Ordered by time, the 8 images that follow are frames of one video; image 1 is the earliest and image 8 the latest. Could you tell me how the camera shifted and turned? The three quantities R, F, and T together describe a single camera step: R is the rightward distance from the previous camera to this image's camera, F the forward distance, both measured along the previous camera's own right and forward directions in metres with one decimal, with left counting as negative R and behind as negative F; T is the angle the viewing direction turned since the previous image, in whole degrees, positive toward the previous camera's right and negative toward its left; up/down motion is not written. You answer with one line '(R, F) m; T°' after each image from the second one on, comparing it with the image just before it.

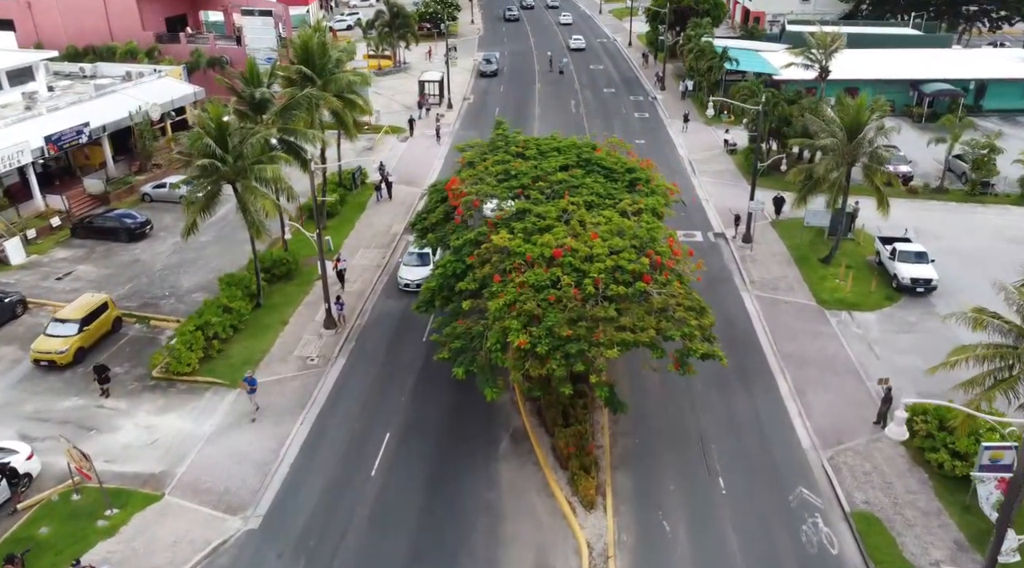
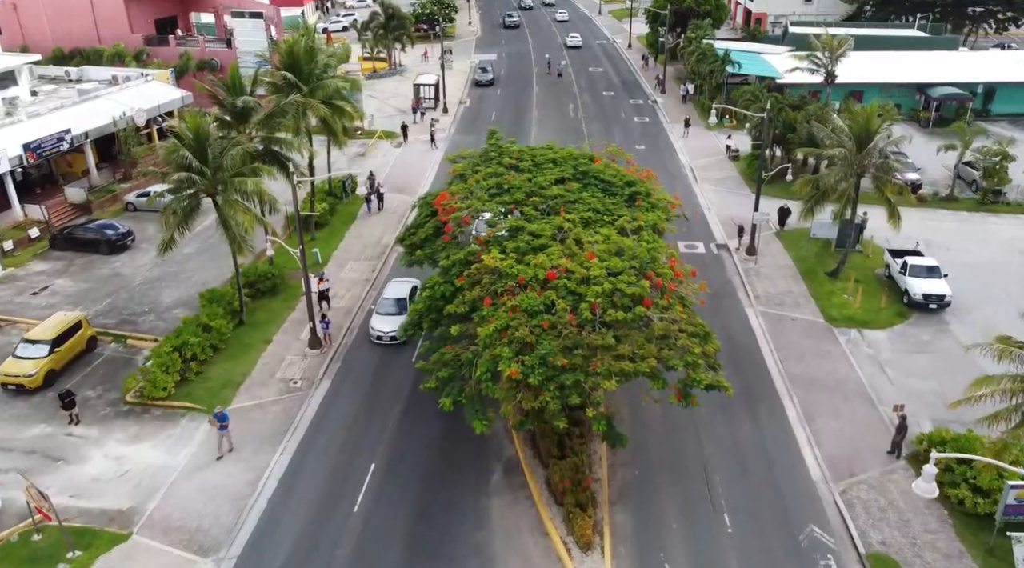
(+0.2, +1.4) m; 0°
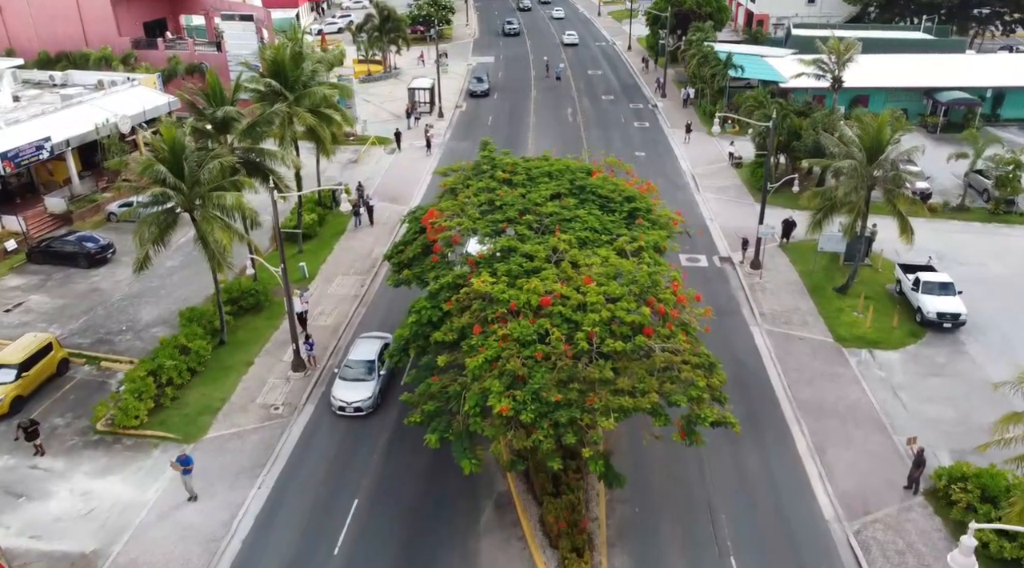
(+0.2, +1.5) m; 0°
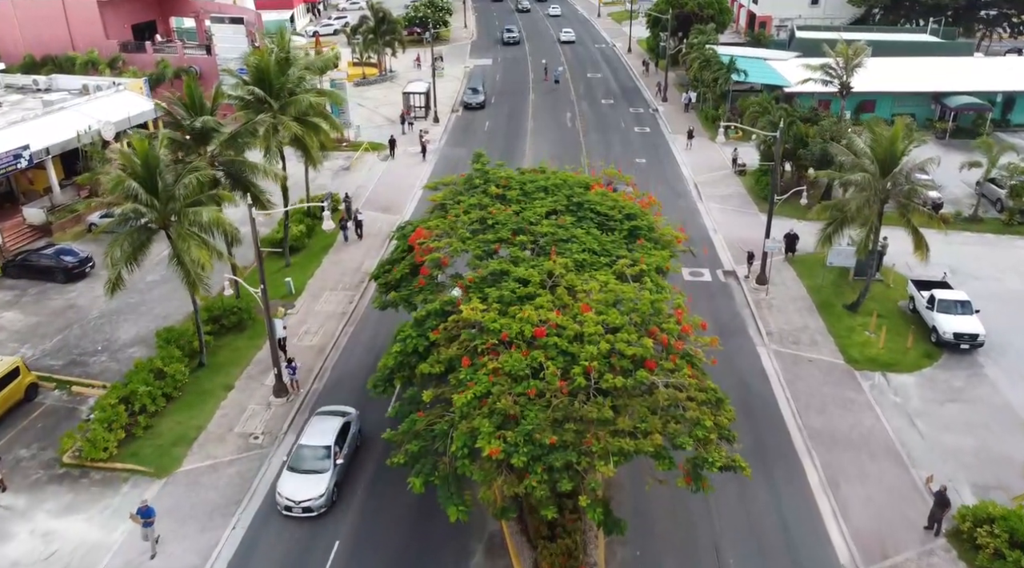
(+0.2, +1.5) m; 0°
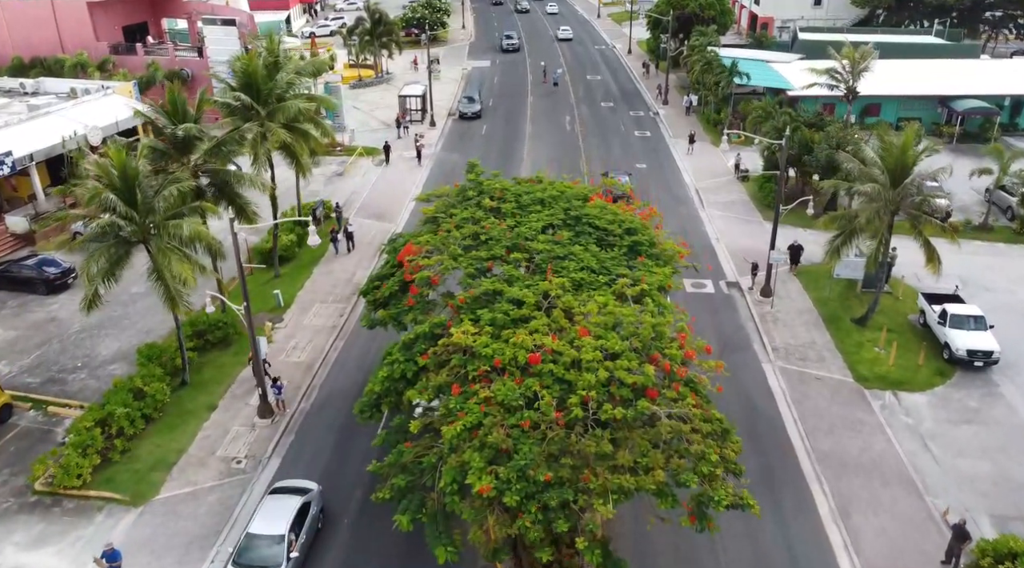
(+0.1, +1.1) m; 0°
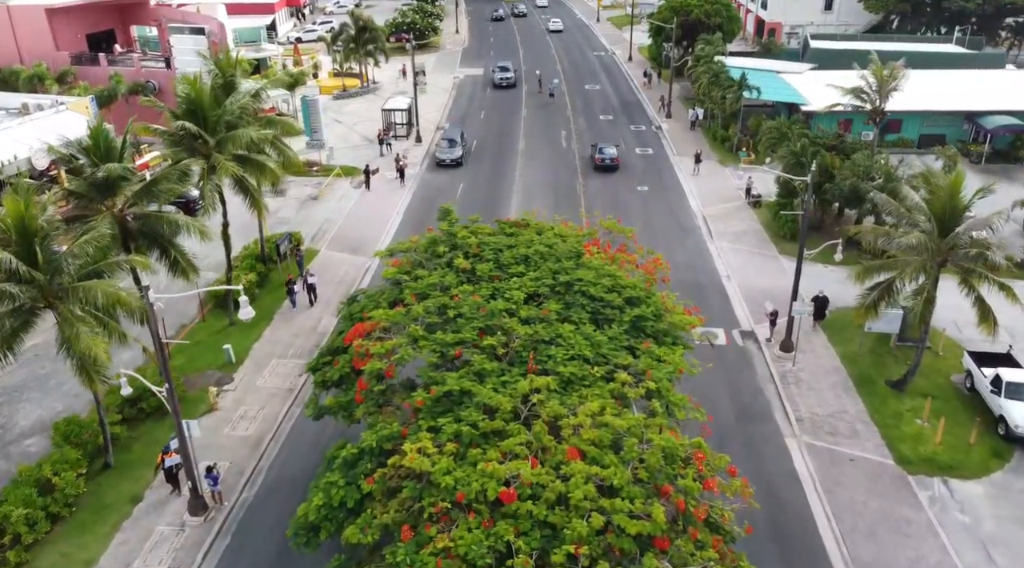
(+0.5, +4.2) m; 0°
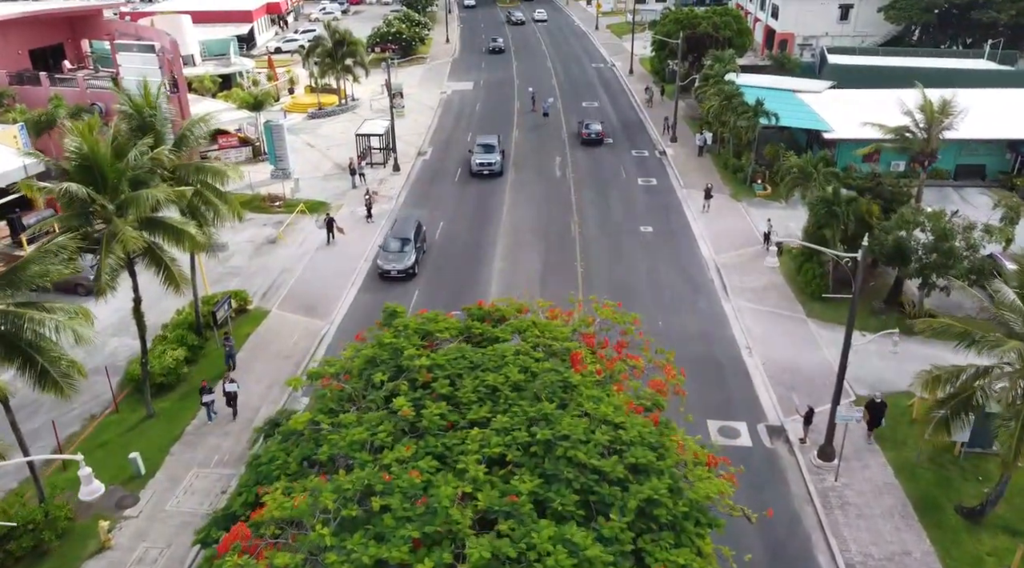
(+0.7, +5.6) m; 0°
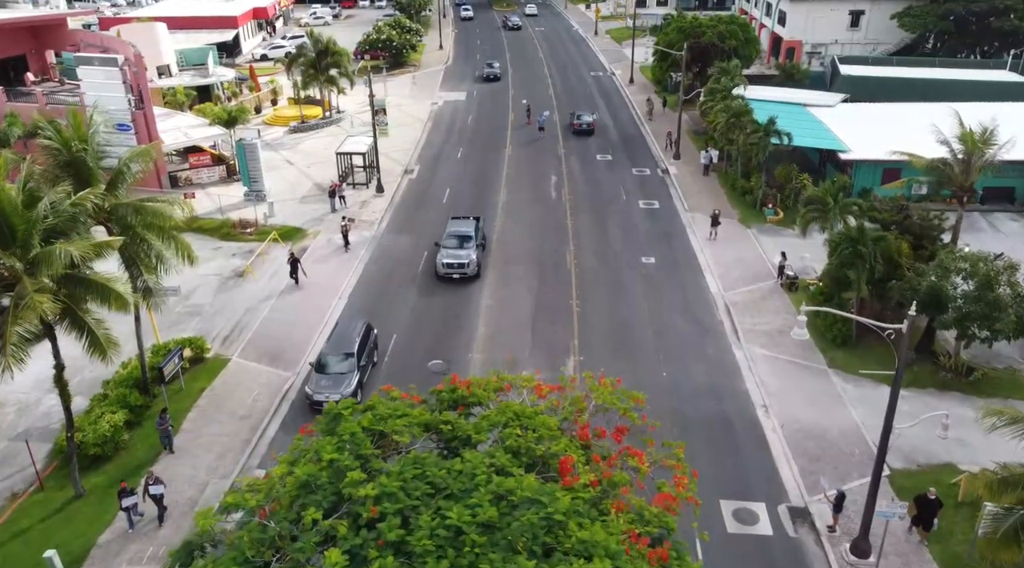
(+0.4, +3.4) m; 0°
